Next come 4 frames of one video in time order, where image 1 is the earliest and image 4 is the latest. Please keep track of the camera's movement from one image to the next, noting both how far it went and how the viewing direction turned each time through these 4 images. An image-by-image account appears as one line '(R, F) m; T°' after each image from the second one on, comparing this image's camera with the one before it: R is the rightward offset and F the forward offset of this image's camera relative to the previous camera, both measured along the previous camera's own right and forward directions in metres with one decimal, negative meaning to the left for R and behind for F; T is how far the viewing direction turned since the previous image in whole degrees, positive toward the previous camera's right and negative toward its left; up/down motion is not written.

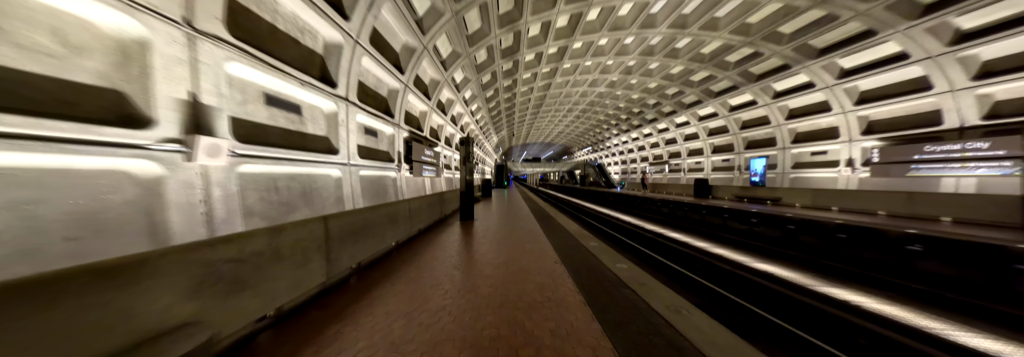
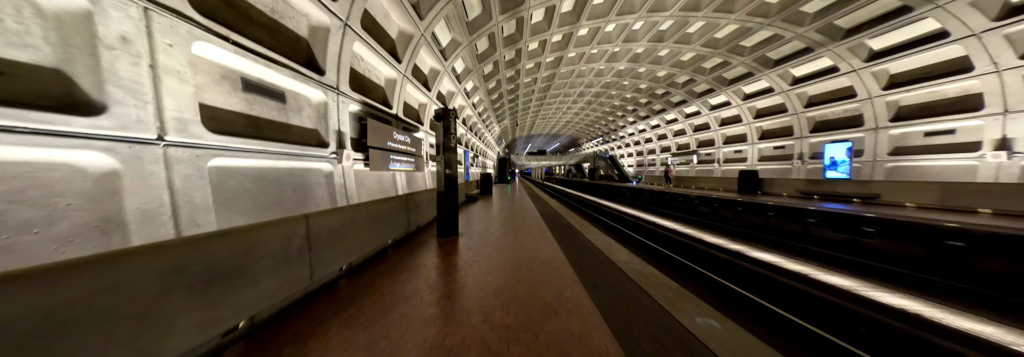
(0.0, +1.8) m; -1°
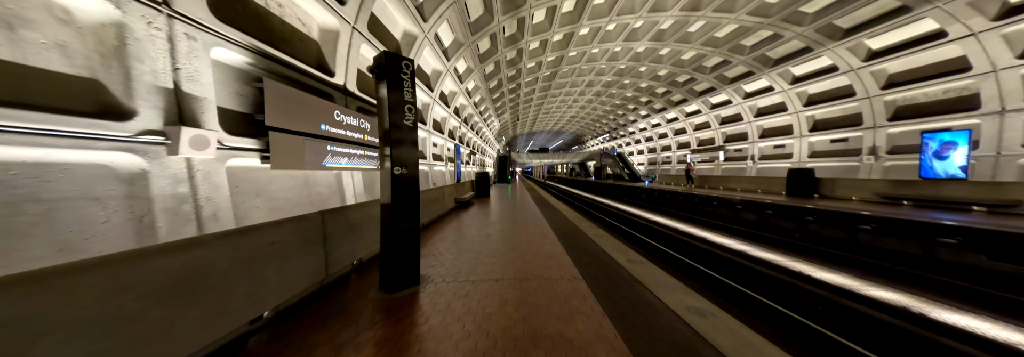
(0.0, +1.6) m; 0°
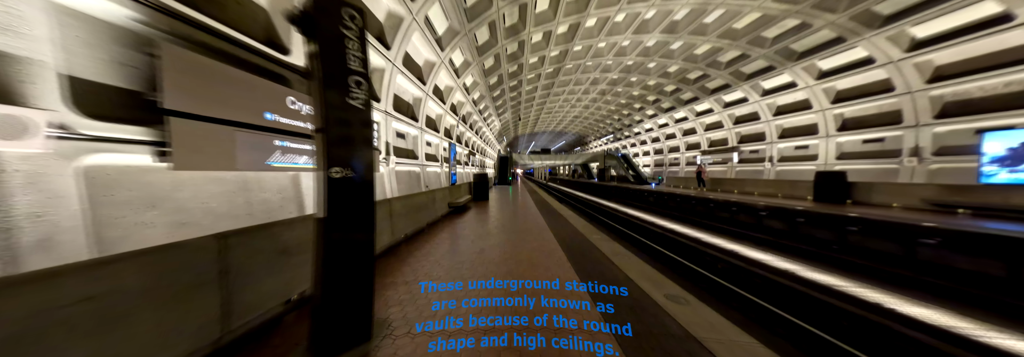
(0.0, +0.7) m; 0°
